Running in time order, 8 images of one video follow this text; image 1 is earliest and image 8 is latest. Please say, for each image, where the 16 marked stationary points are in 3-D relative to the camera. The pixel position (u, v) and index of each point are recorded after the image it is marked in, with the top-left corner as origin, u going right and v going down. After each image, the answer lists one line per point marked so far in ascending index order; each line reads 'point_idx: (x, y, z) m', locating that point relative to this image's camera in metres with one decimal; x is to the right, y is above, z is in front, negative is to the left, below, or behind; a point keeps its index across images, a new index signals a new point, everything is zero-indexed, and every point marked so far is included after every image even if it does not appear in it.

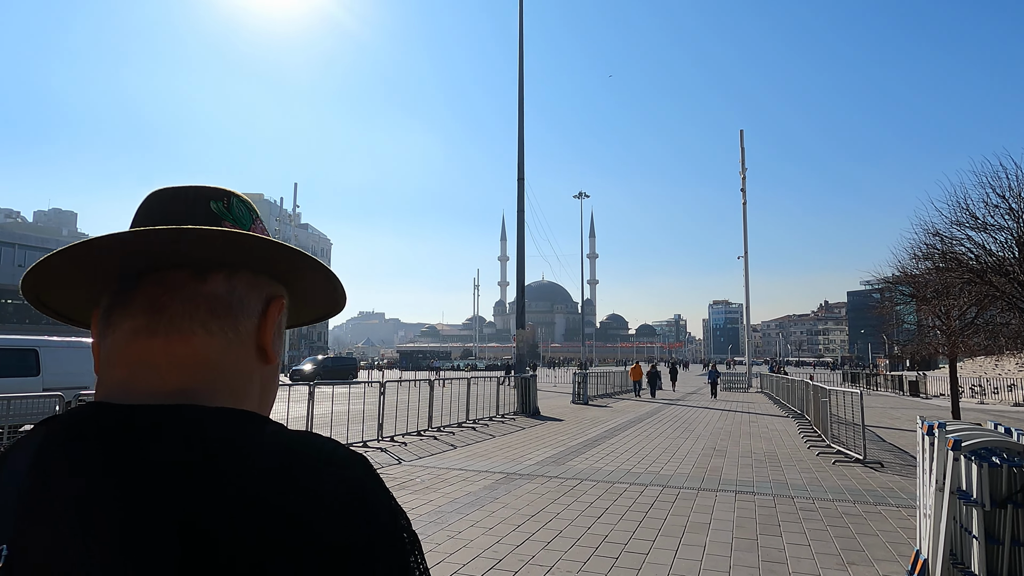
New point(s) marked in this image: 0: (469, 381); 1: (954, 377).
0: (-1.2, -2.5, +17.2) m
1: (+13.2, -2.6, +19.3) m
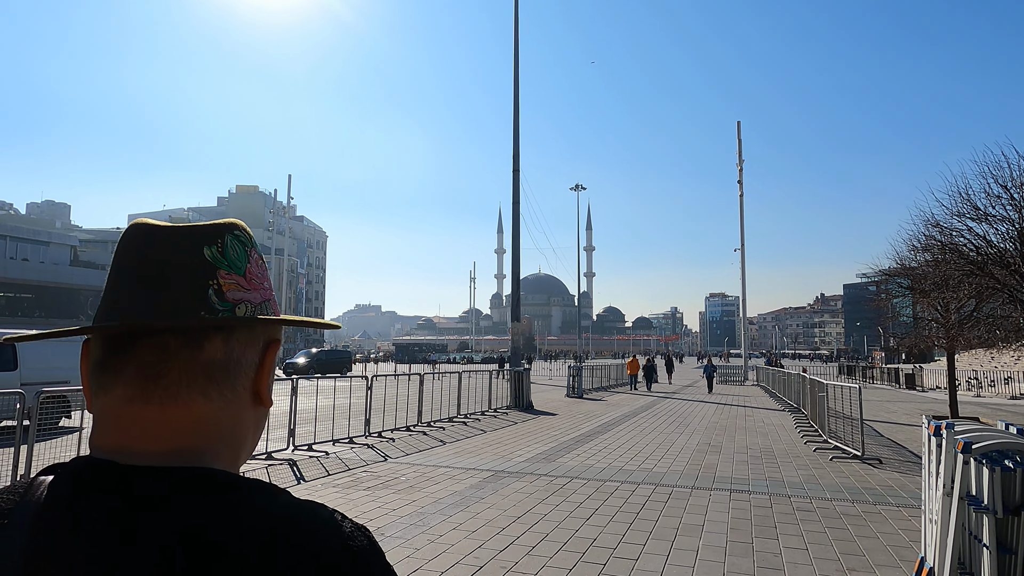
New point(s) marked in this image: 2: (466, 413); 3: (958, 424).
0: (-1.4, -2.3, +16.9) m
1: (+13.0, -2.4, +19.1) m
2: (-1.2, -3.4, +17.2) m
3: (+2.8, -0.9, +4.1) m
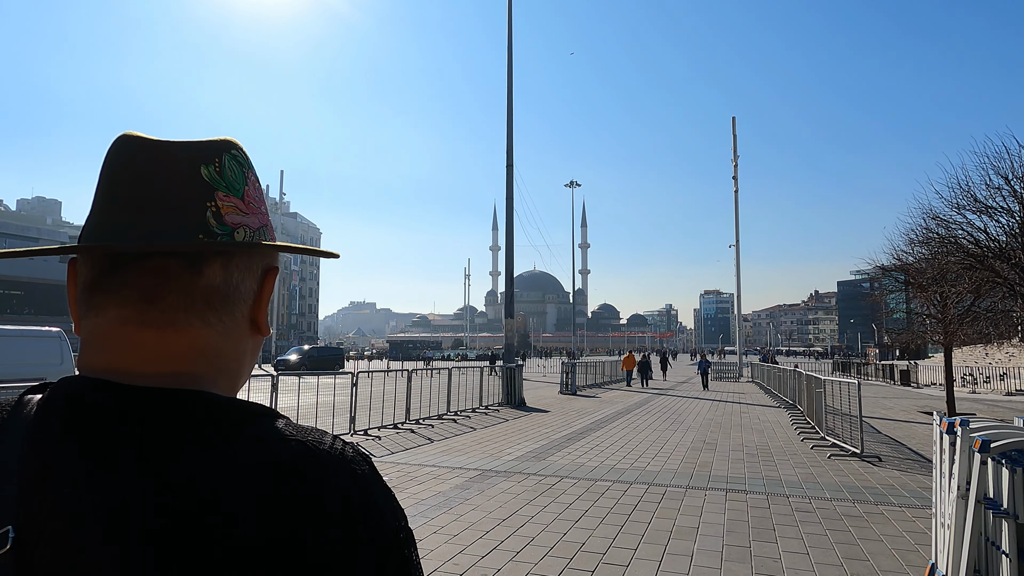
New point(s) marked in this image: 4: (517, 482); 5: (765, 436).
0: (-1.6, -2.2, +16.6) m
1: (+12.8, -2.2, +18.9) m
2: (-1.5, -3.2, +16.9) m
3: (+2.7, -0.8, +3.8) m
4: (+0.1, -2.3, +7.7) m
5: (+4.8, -2.8, +12.3) m
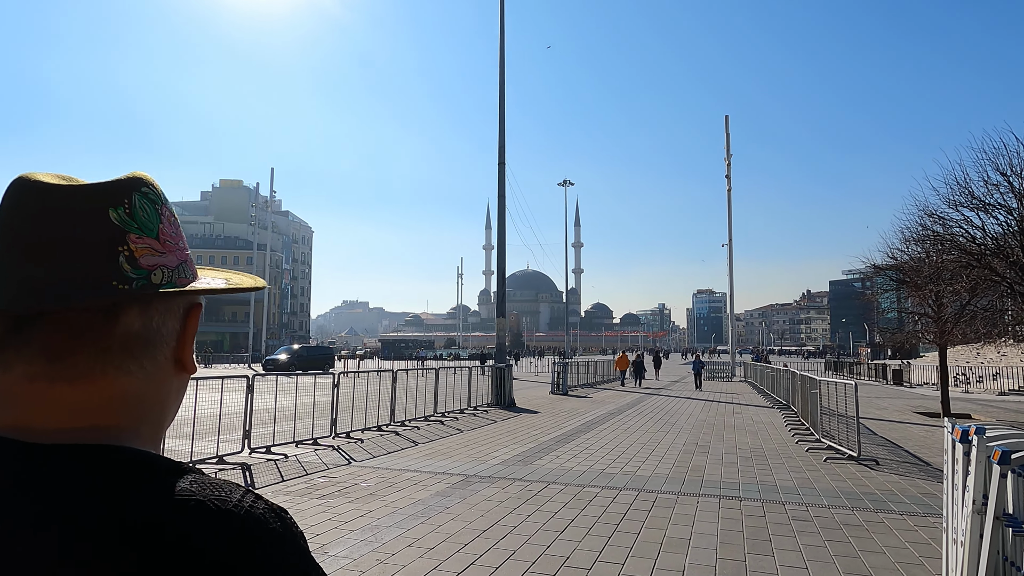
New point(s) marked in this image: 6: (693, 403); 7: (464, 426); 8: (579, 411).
0: (-1.9, -2.1, +16.2) m
1: (+12.5, -2.2, +18.6) m
2: (-1.7, -3.2, +16.5) m
3: (+2.6, -0.8, +3.5) m
4: (-0.1, -2.3, +7.3) m
5: (+4.6, -2.8, +12.0) m
6: (+5.6, -3.6, +20.0) m
7: (-1.0, -2.9, +13.6) m
8: (+1.8, -3.4, +17.6) m
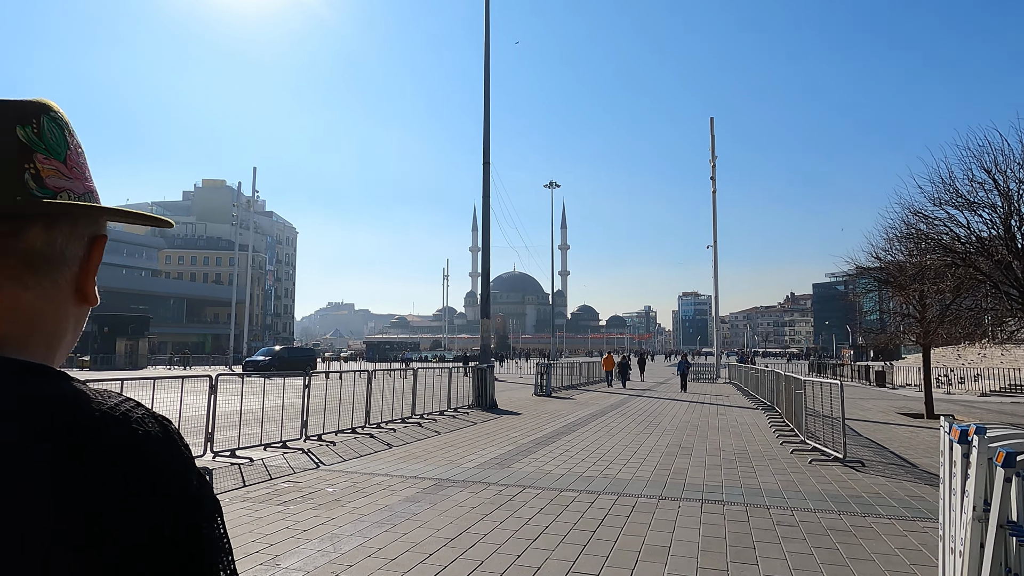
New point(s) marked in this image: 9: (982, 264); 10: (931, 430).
0: (-2.3, -2.1, +15.8) m
1: (+12.0, -2.2, +18.6) m
2: (-2.2, -3.1, +16.2) m
3: (+2.4, -0.7, +3.2) m
4: (-0.4, -2.2, +7.0) m
5: (+4.2, -2.8, +11.7) m
6: (+5.0, -3.6, +19.7) m
7: (-1.4, -2.9, +13.3) m
8: (+1.3, -3.3, +17.3) m
9: (+9.3, +0.5, +12.8) m
10: (+9.2, -3.1, +14.1) m
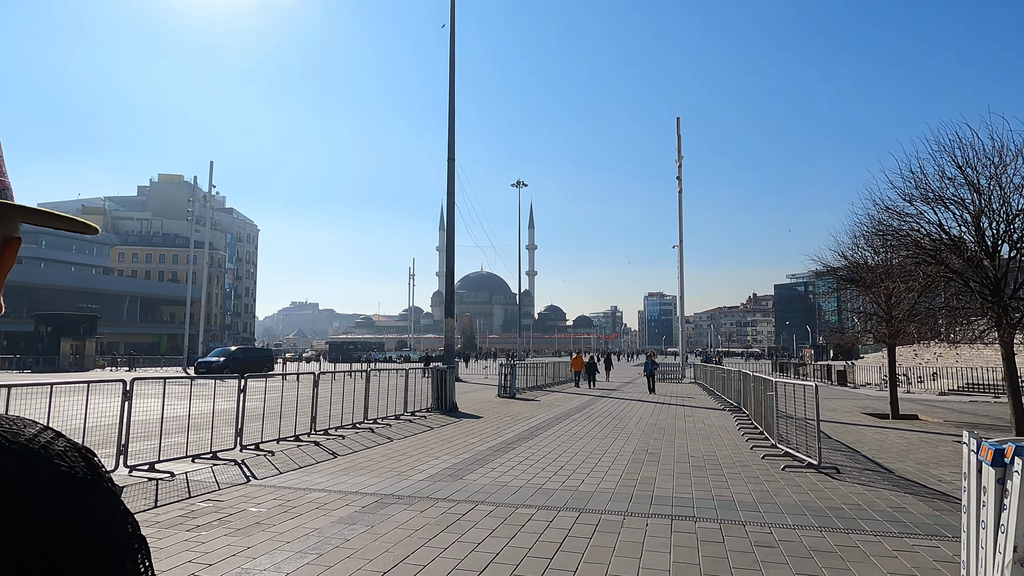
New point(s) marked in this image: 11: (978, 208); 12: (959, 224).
0: (-3.2, -2.0, +15.0) m
1: (+10.9, -2.2, +18.4) m
2: (-3.2, -3.1, +15.3) m
3: (+2.1, -0.6, +2.6) m
4: (-0.9, -2.2, +6.2) m
5: (+3.4, -2.7, +11.2) m
6: (+3.9, -3.5, +19.2) m
7: (-2.2, -2.8, +12.5) m
8: (+0.3, -3.3, +16.7) m
9: (+8.5, +0.5, +12.5) m
10: (+8.3, -3.1, +13.8) m
11: (+8.5, +1.4, +11.7) m
12: (+8.3, +1.2, +12.0) m
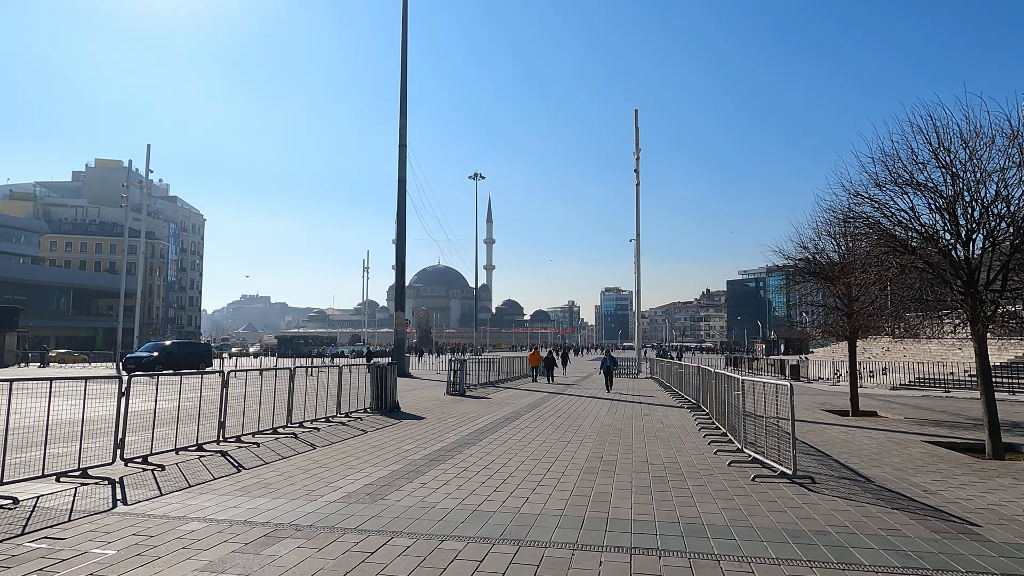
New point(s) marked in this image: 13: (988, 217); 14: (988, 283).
0: (-4.4, -1.8, +13.5) m
1: (+9.5, -2.0, +17.9) m
2: (-4.4, -2.8, +13.8) m
3: (+1.7, -0.5, +1.5) m
4: (-1.5, -2.0, +4.9) m
5: (+2.5, -2.5, +10.2) m
6: (+2.4, -3.3, +18.2) m
7: (-3.2, -2.6, +11.1) m
8: (-1.0, -3.0, +15.4) m
9: (+7.5, +0.7, +11.8) m
10: (+7.2, -2.9, +13.1) m
11: (+7.5, +1.6, +11.0) m
12: (+7.3, +1.3, +11.3) m
13: (+8.0, +1.2, +10.9) m
14: (+8.4, +0.1, +11.4) m
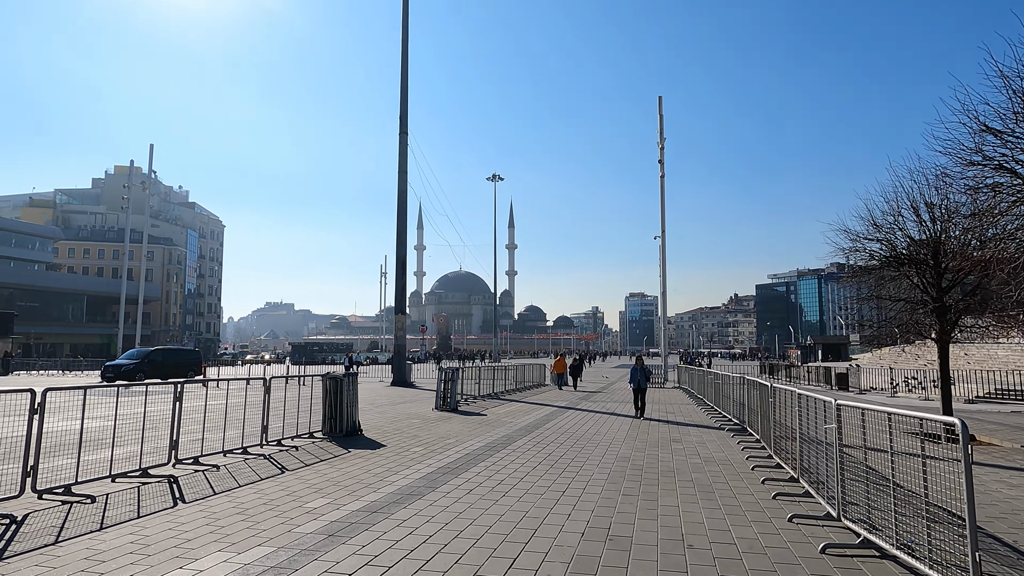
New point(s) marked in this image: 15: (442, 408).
0: (-4.7, -1.6, +10.2) m
1: (+9.3, -1.8, +14.0) m
2: (-4.6, -2.6, +10.5) m
3: (+1.0, -0.2, -2.1) m
4: (-2.1, -1.7, +1.5) m
5: (+2.1, -2.3, +6.6) m
6: (+2.4, -3.1, +14.6) m
7: (-3.6, -2.4, +7.7) m
8: (-1.2, -2.8, +12.0) m
9: (+7.2, +1.0, +8.0) m
10: (+6.9, -2.6, +9.4) m
11: (+7.1, +1.9, +7.3) m
12: (+6.9, +1.6, +7.5) m
13: (+7.6, +1.5, +7.1) m
14: (+8.0, +0.4, +7.6) m
15: (-2.0, -3.5, +19.0) m
